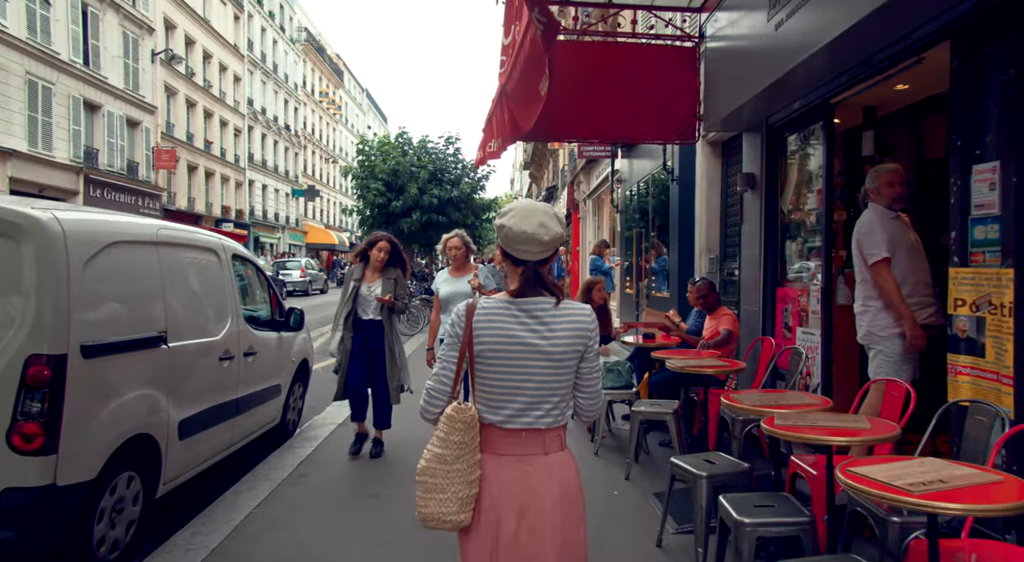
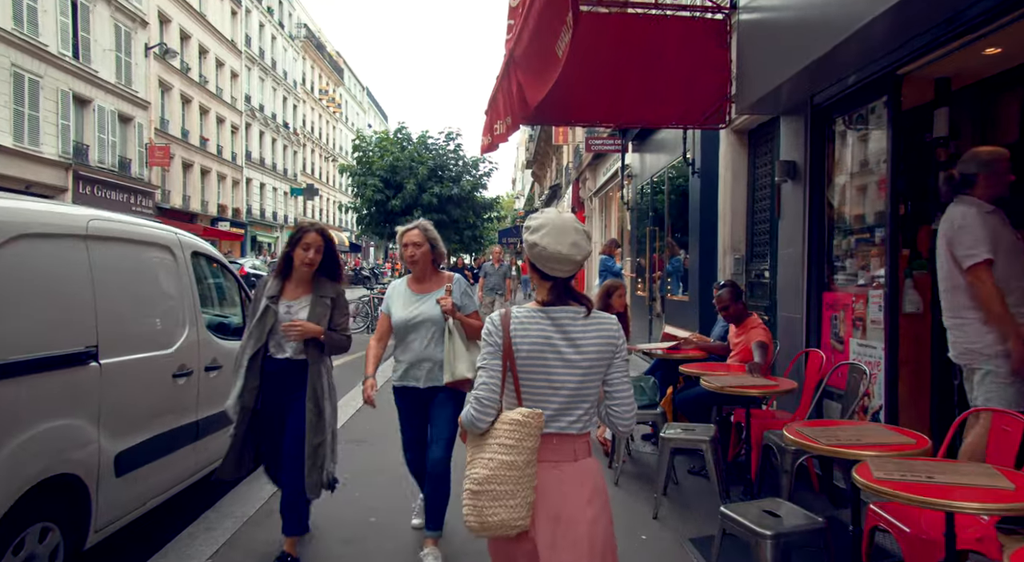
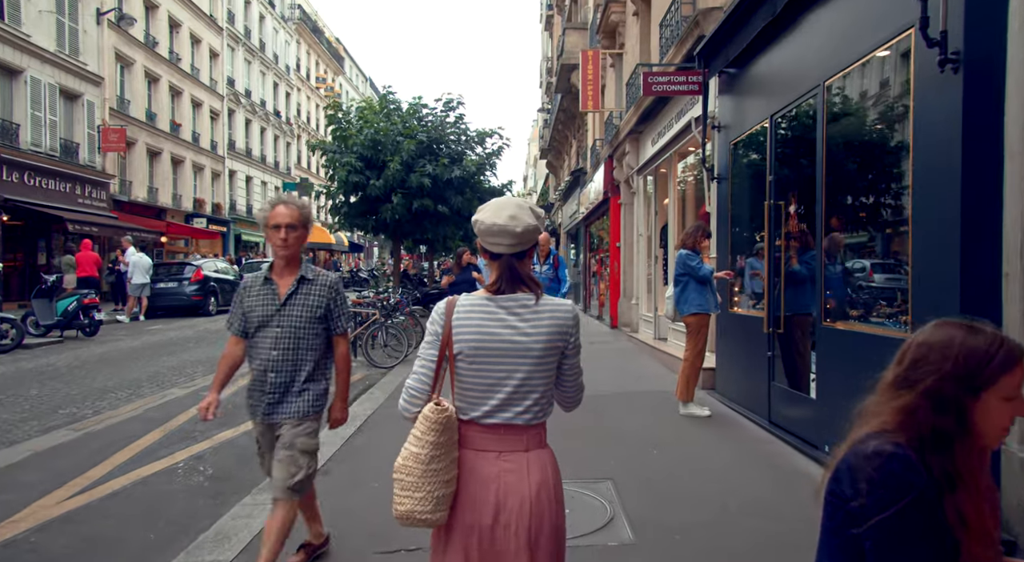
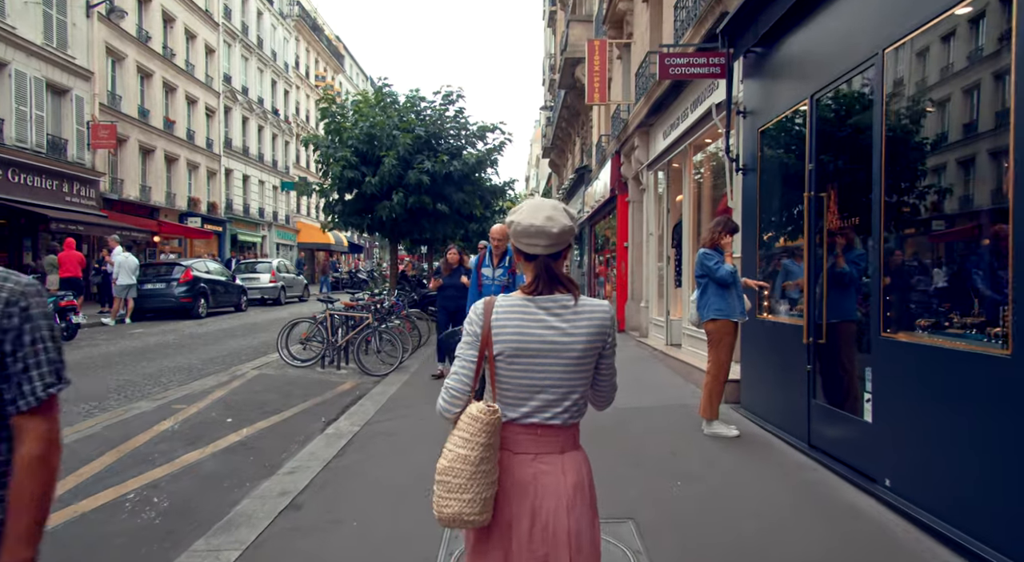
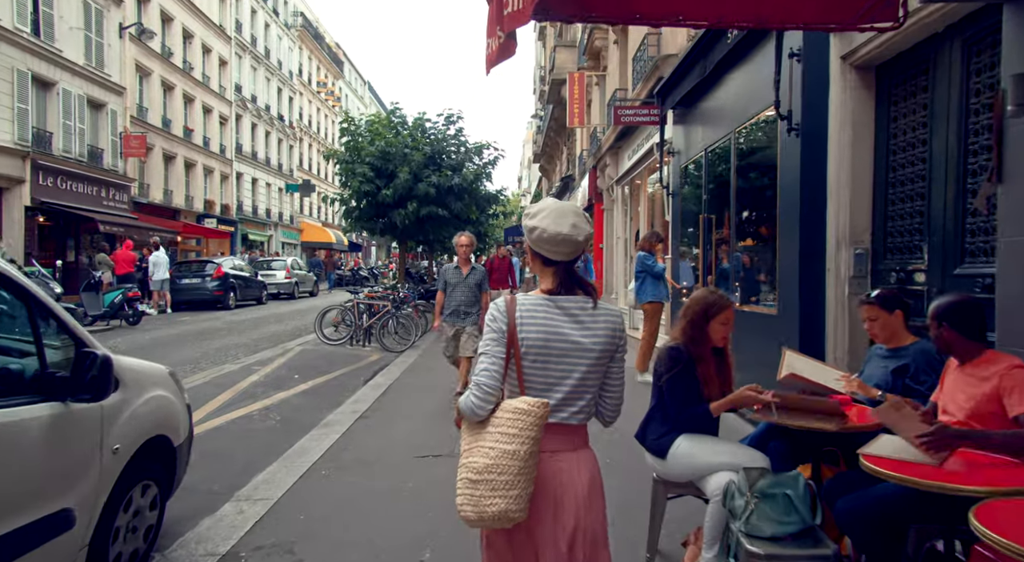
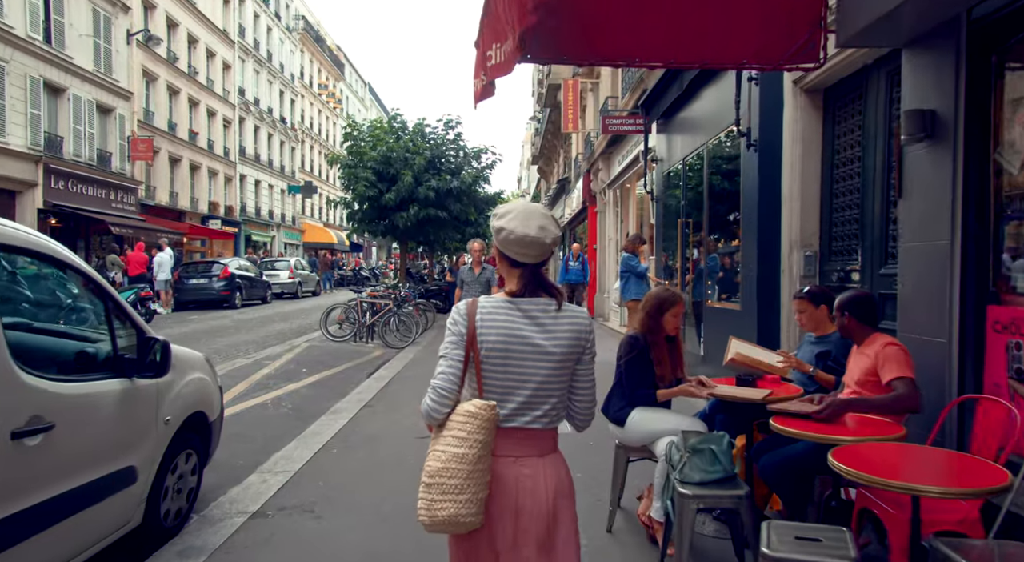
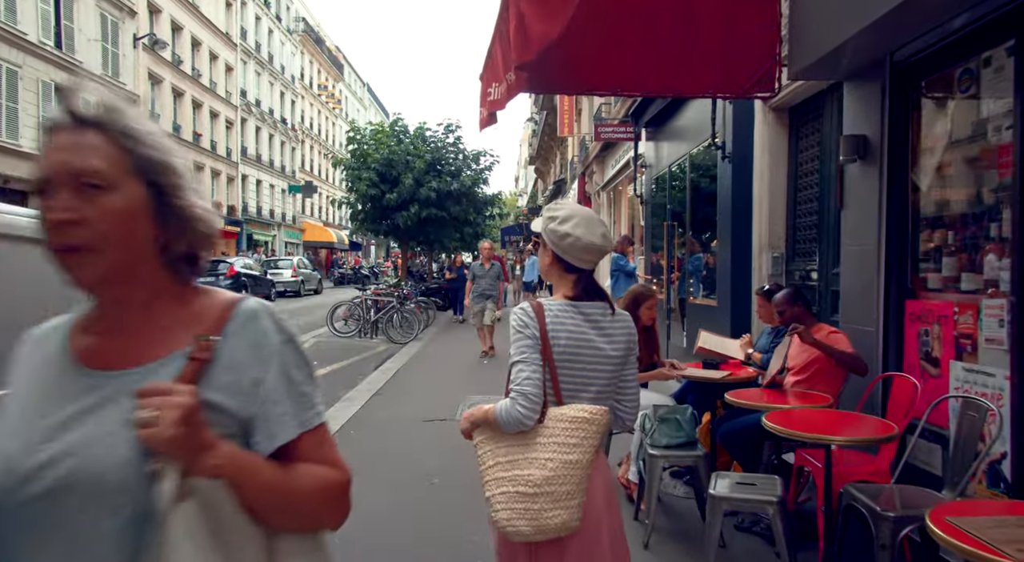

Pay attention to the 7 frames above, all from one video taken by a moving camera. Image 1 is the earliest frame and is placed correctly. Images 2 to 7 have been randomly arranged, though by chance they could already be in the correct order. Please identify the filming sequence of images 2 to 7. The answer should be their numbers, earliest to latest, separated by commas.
2, 7, 6, 5, 3, 4
